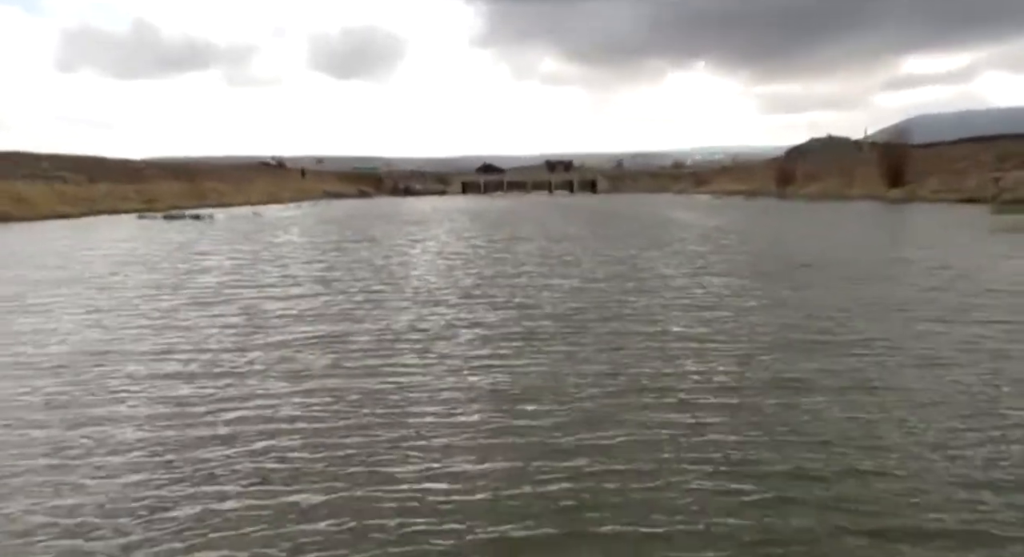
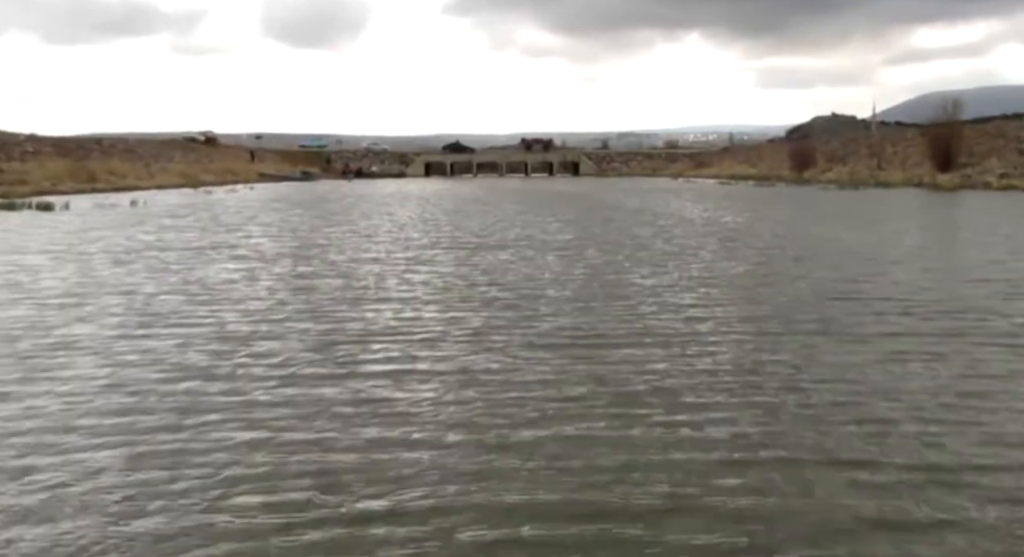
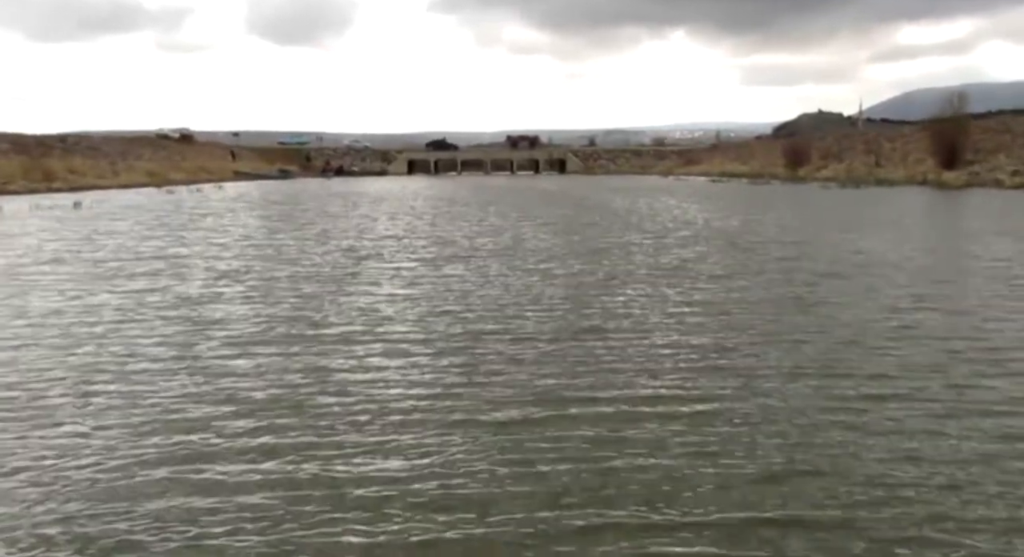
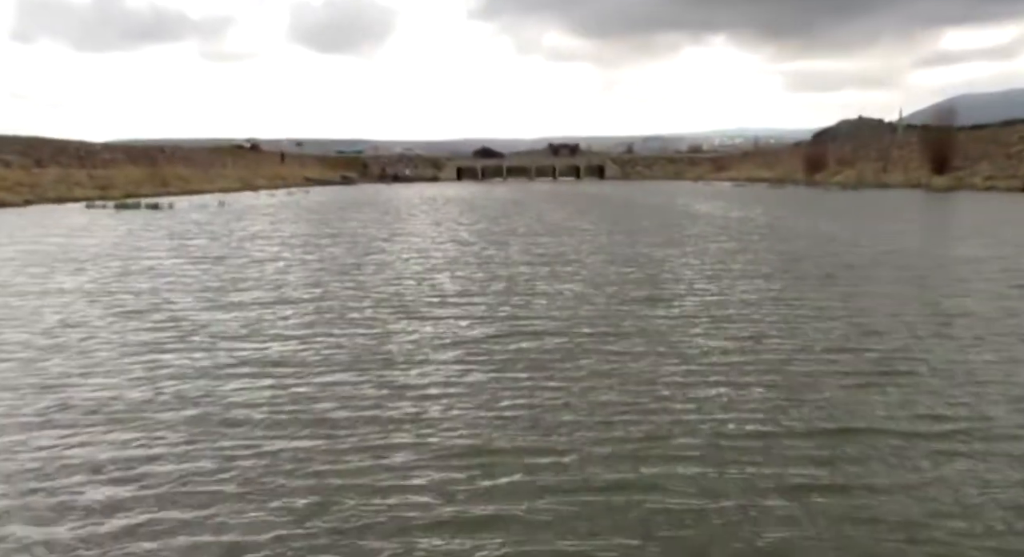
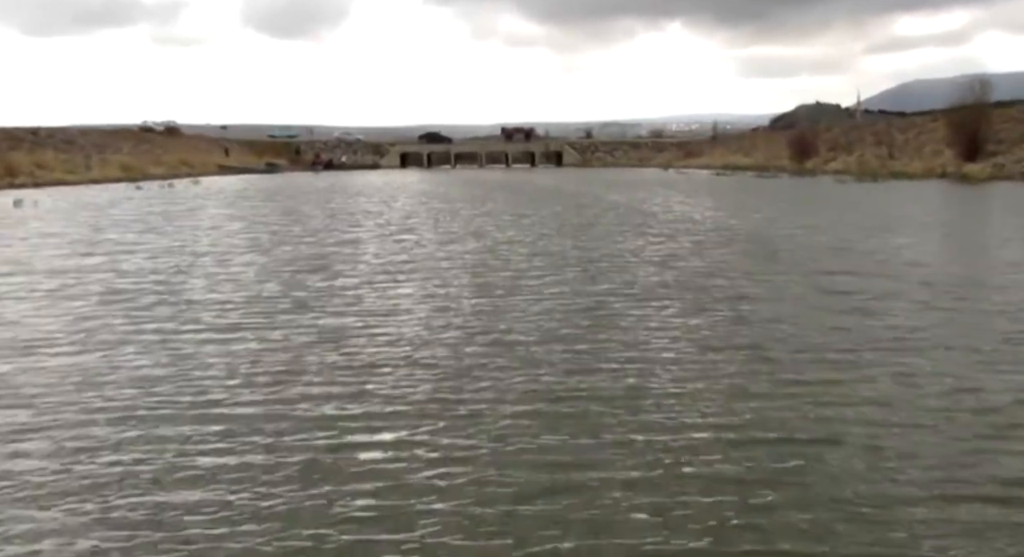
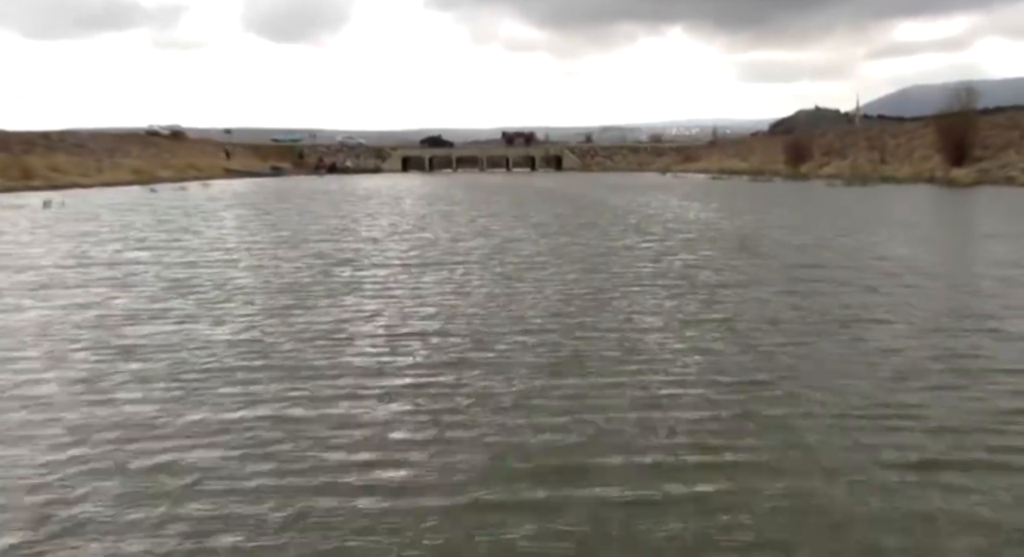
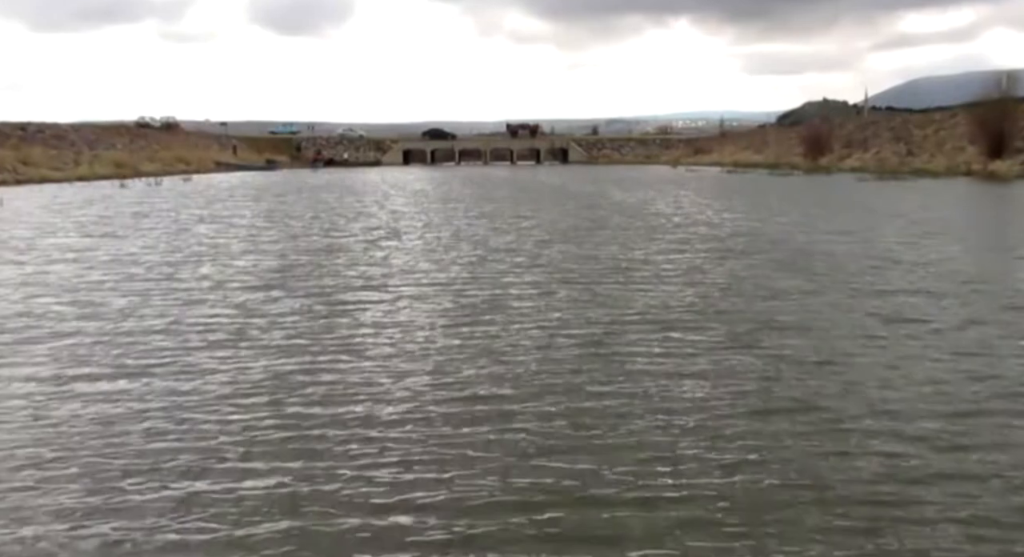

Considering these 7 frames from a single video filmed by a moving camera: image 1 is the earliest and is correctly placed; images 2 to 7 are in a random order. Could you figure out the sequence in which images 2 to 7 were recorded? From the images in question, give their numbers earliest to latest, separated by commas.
4, 2, 3, 6, 5, 7
